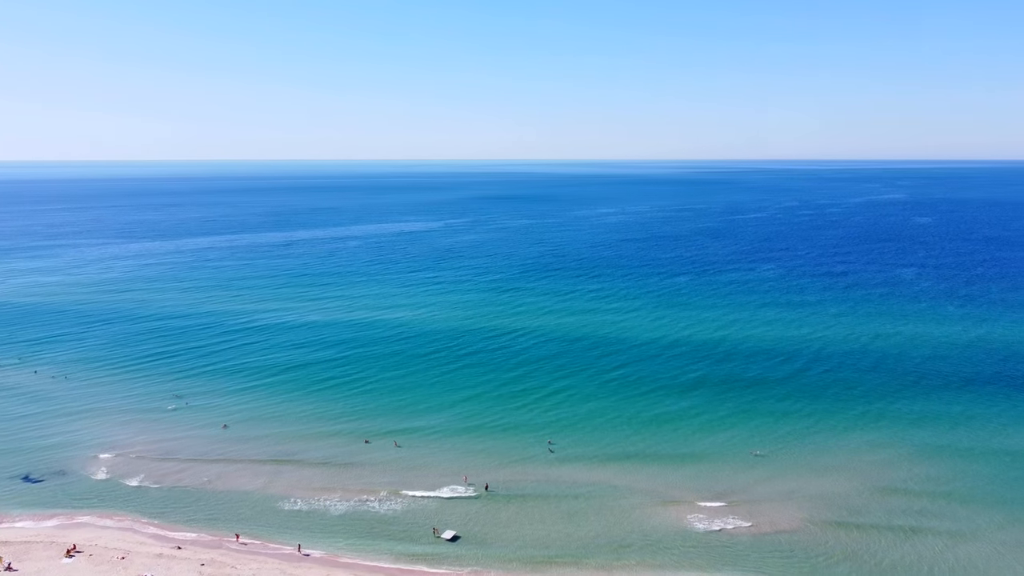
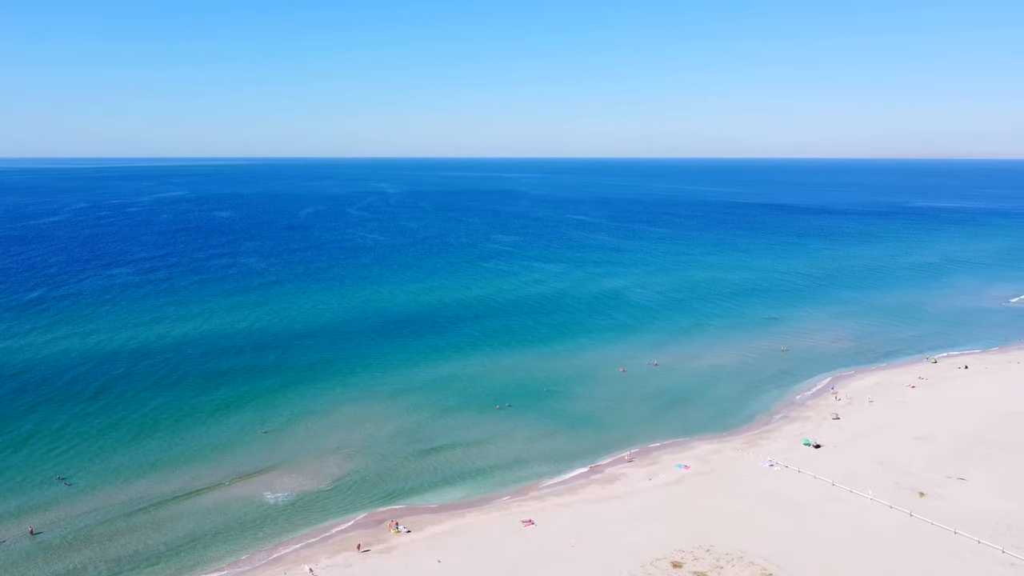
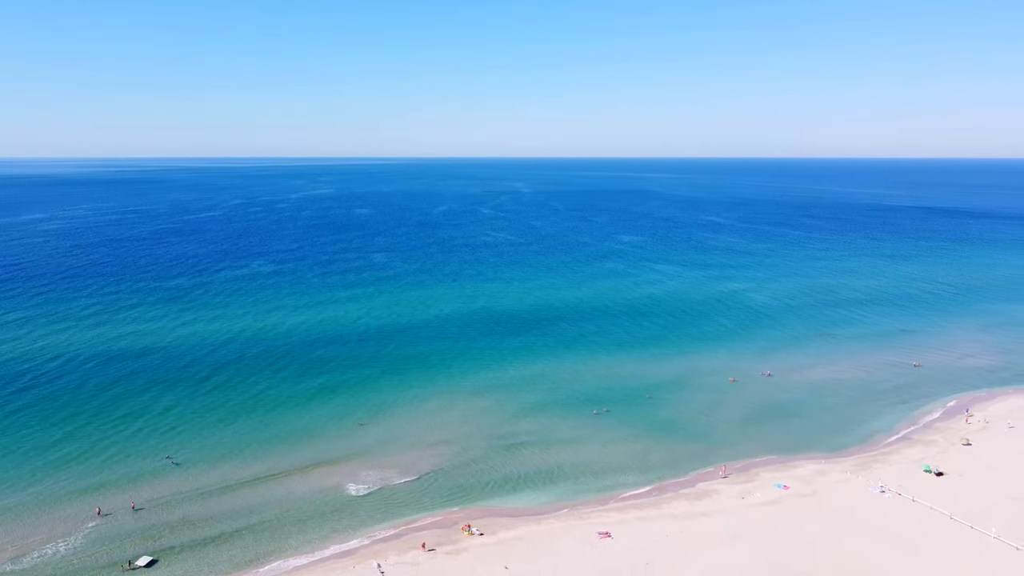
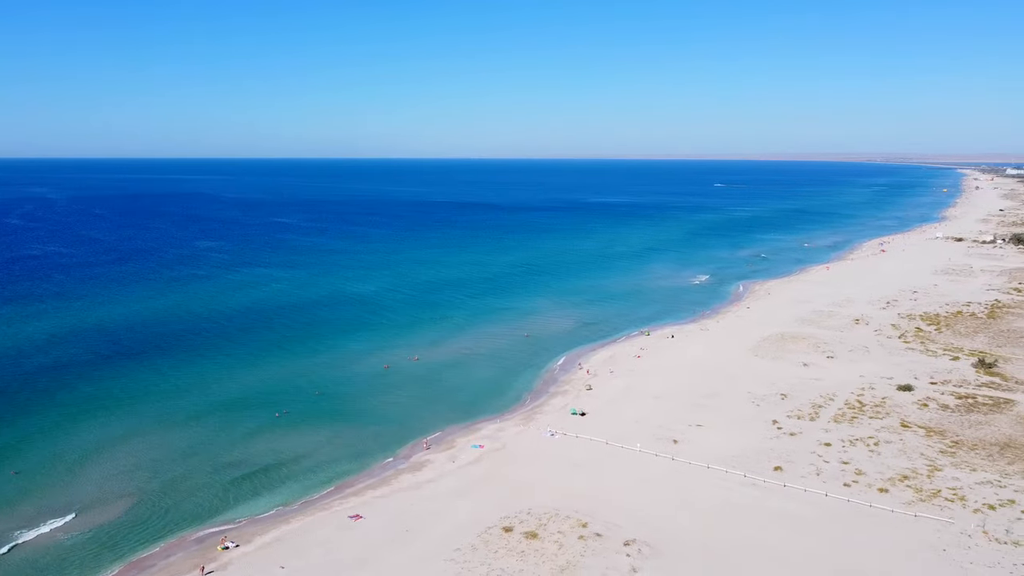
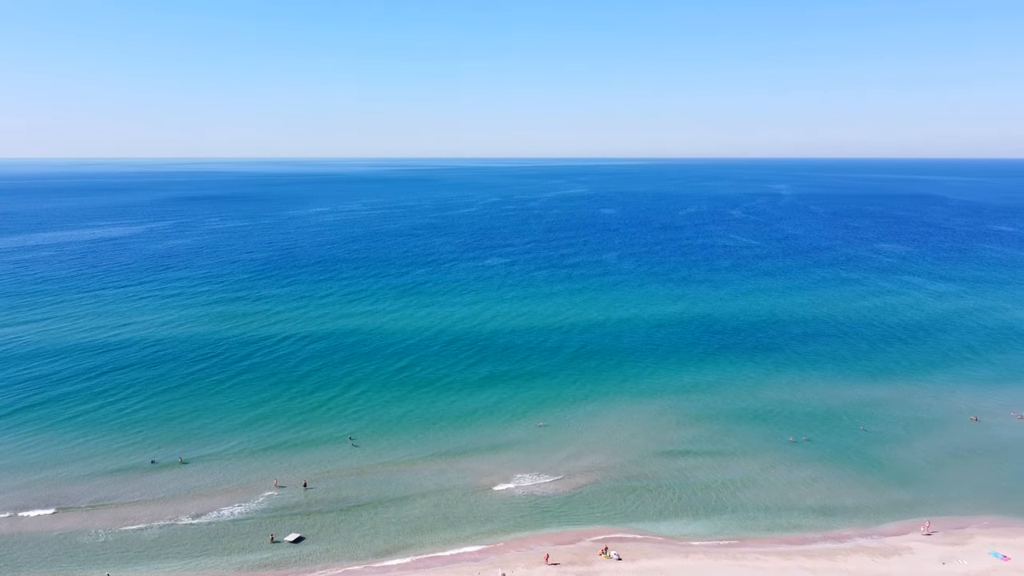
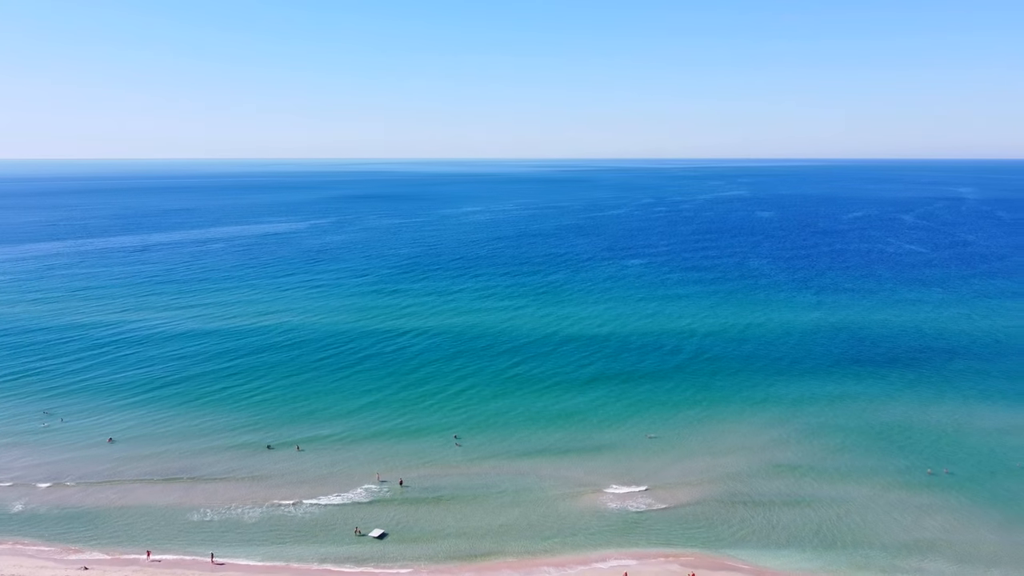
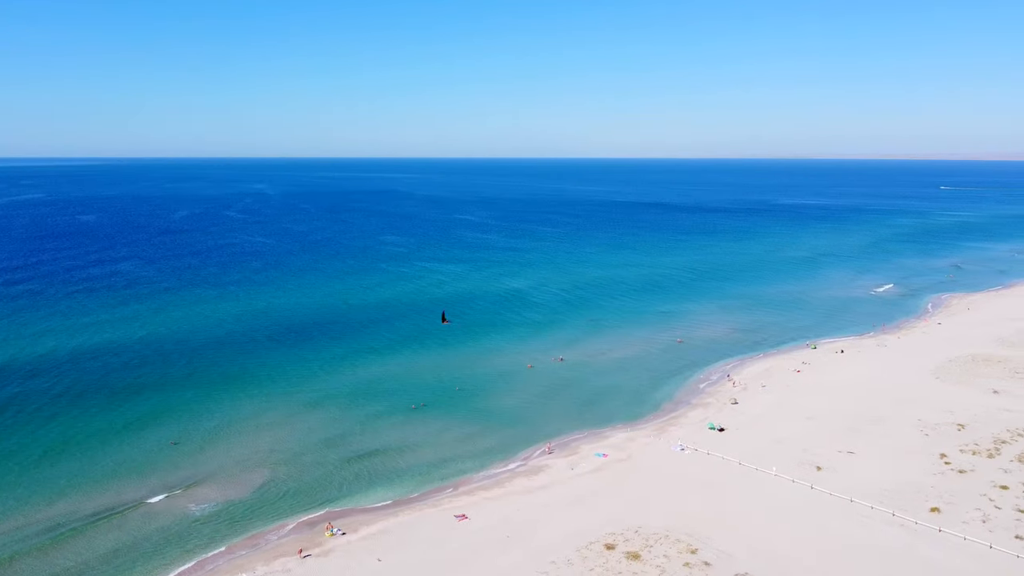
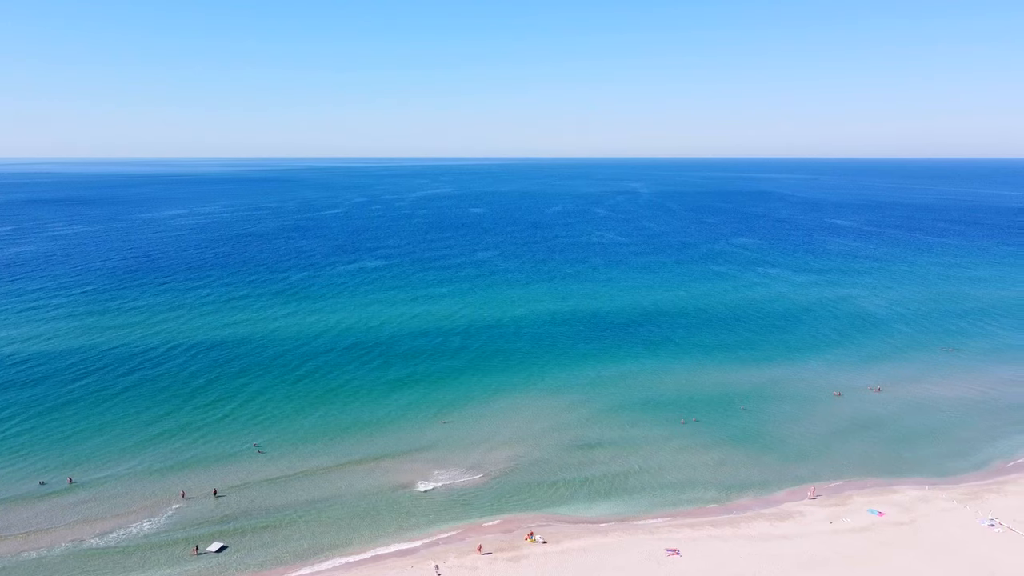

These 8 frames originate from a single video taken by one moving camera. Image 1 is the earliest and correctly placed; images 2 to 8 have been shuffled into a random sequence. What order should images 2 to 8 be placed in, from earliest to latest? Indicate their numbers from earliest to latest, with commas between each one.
6, 5, 8, 3, 2, 7, 4
